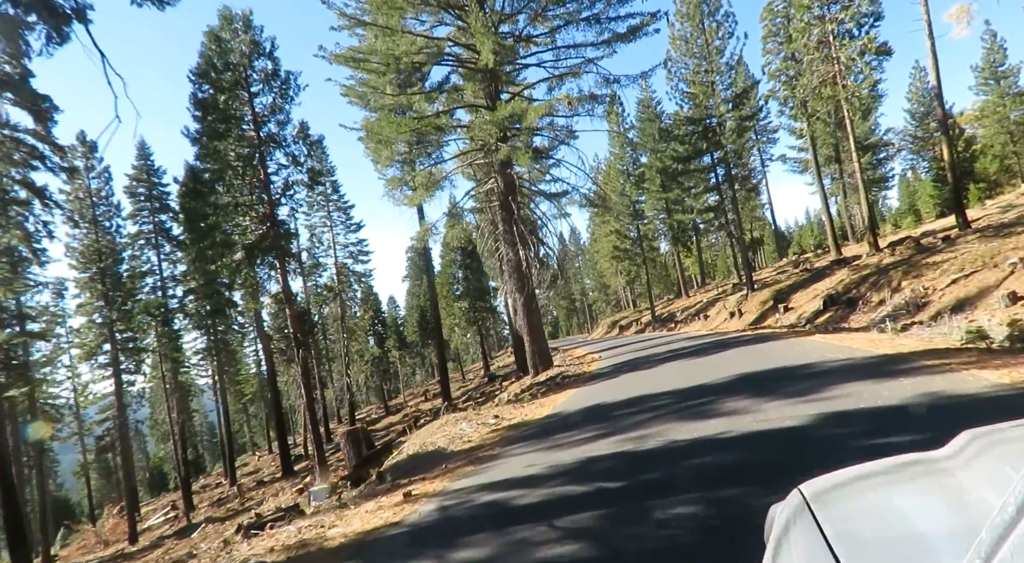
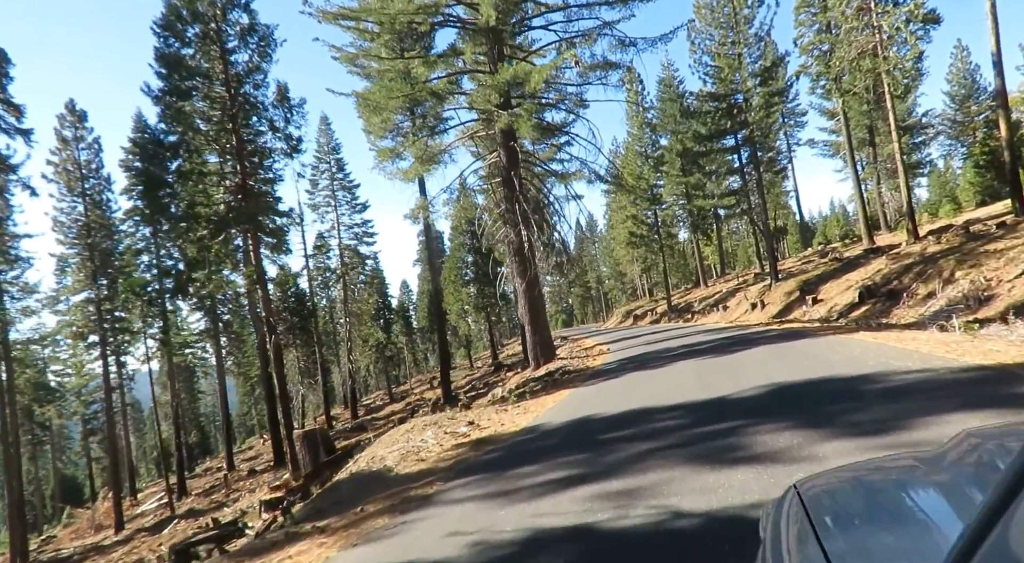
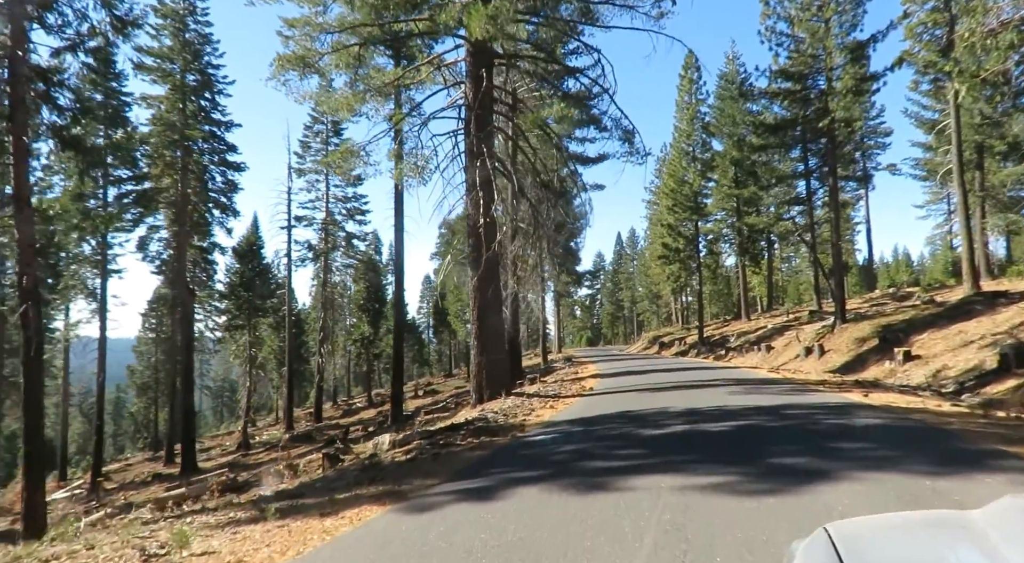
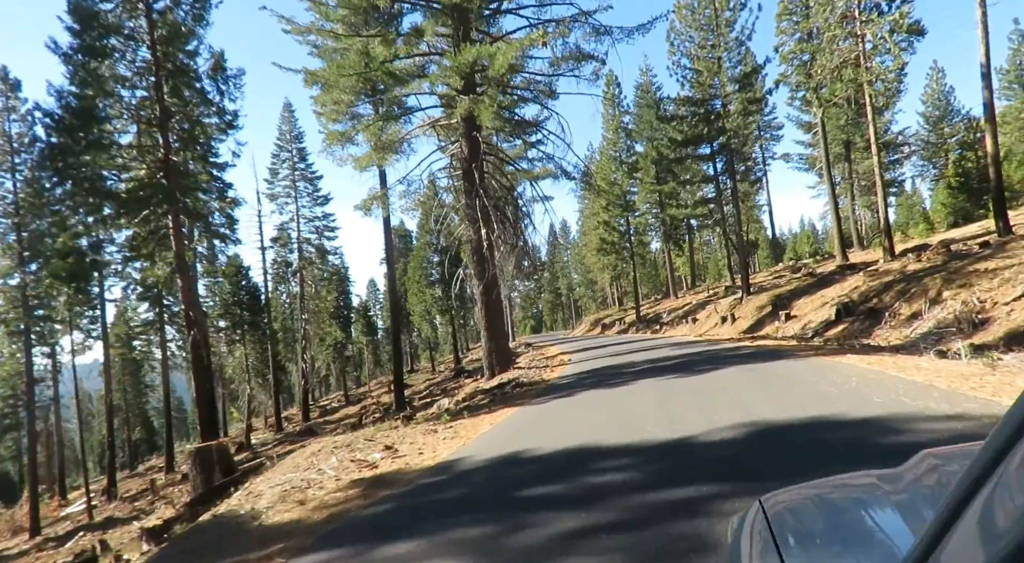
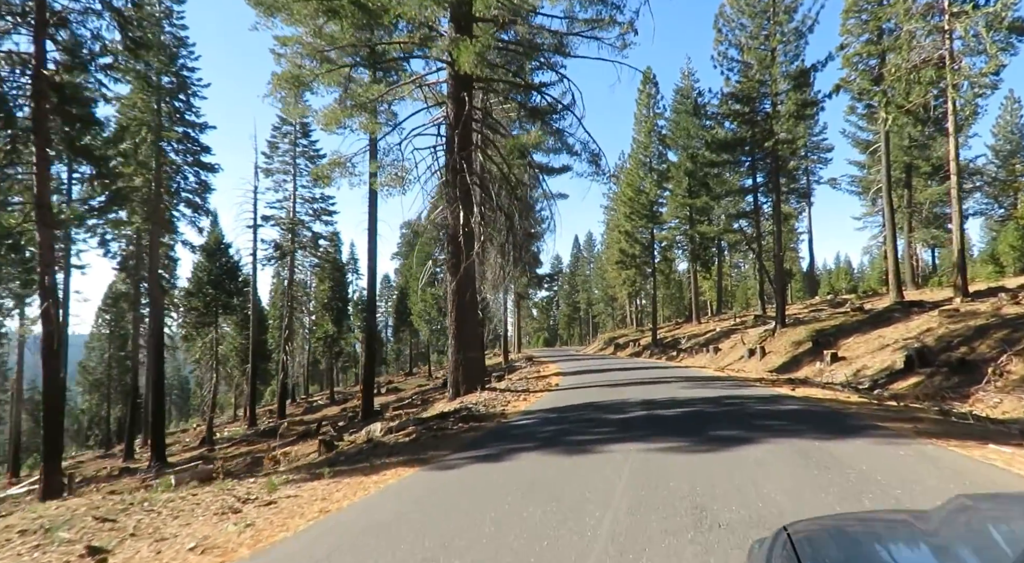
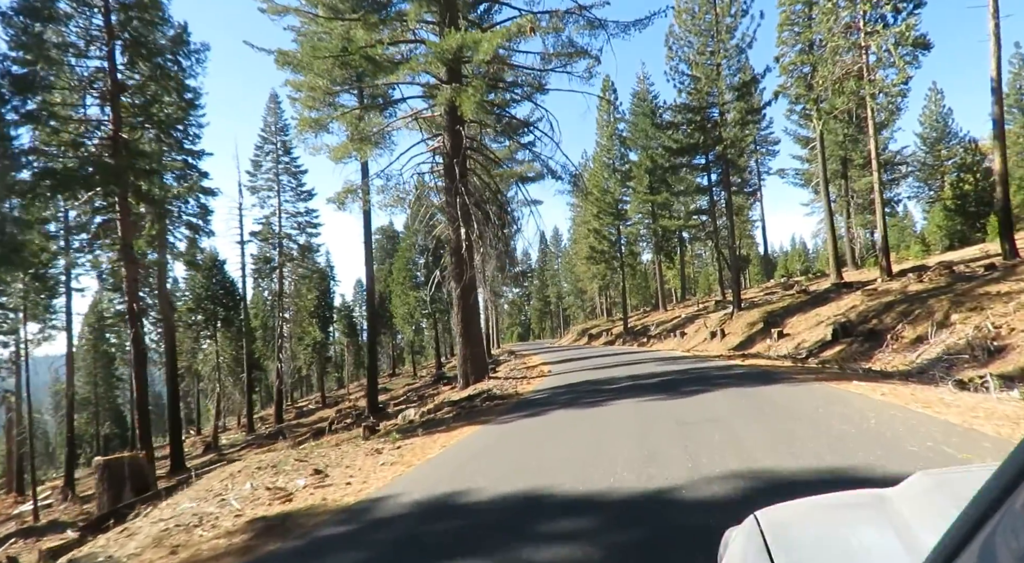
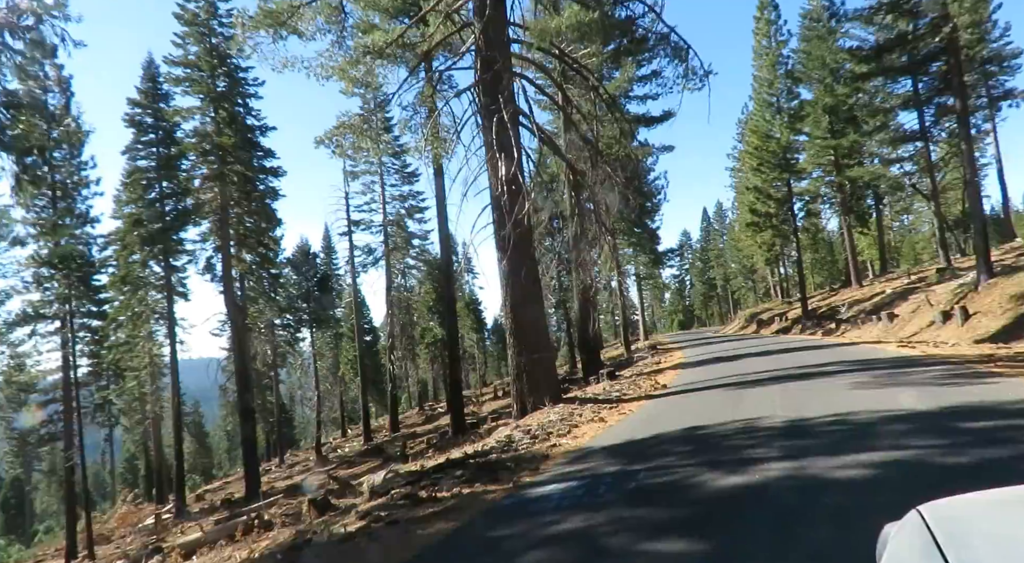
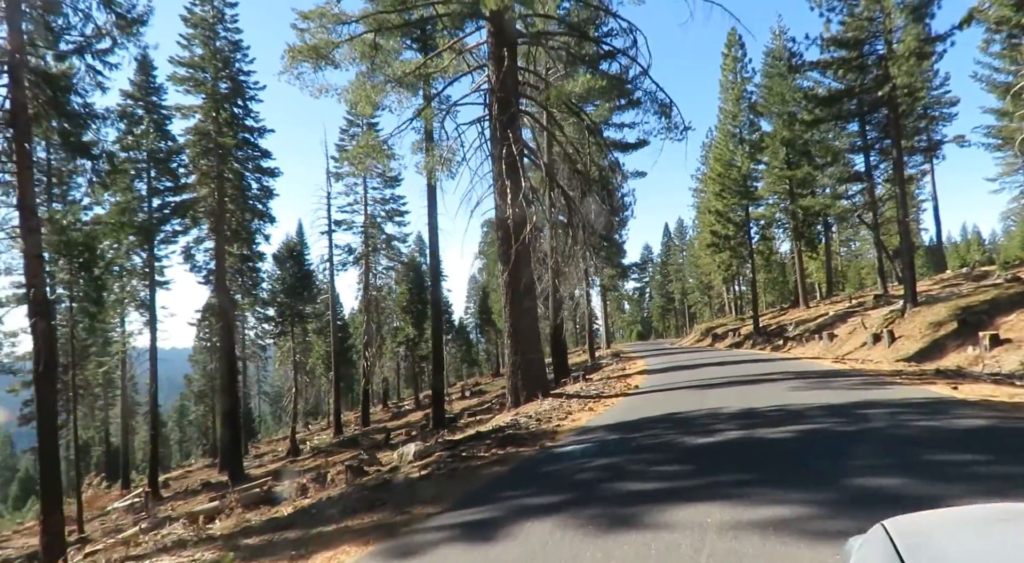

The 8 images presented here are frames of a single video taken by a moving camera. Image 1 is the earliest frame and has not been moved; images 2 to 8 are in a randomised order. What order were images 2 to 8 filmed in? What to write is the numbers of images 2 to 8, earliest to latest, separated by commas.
2, 4, 6, 5, 3, 8, 7
